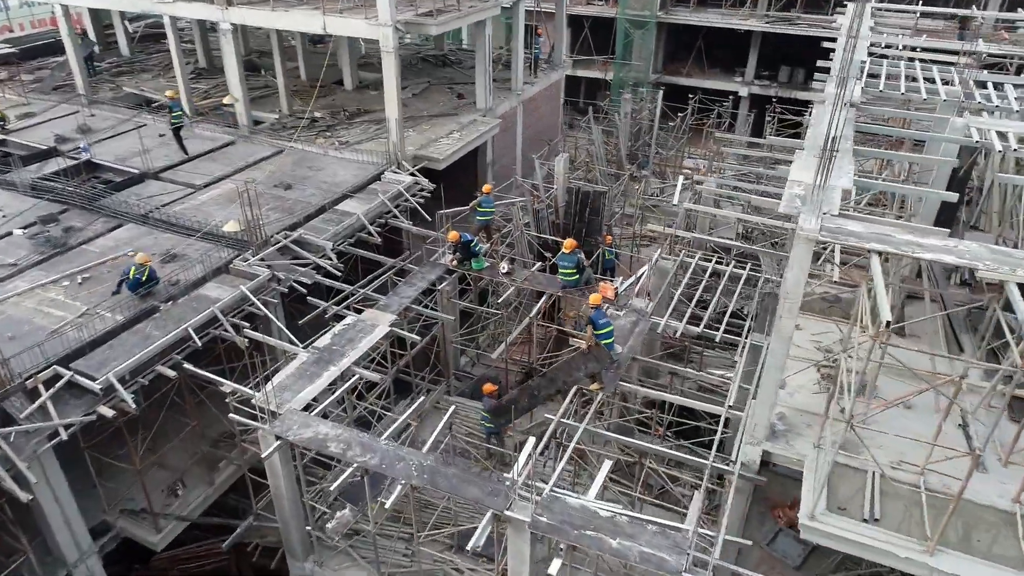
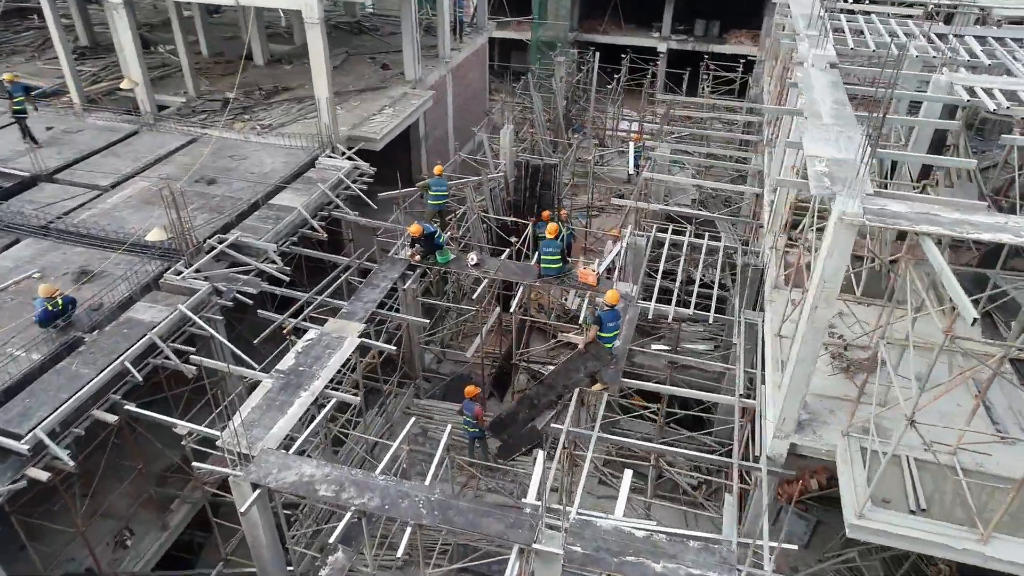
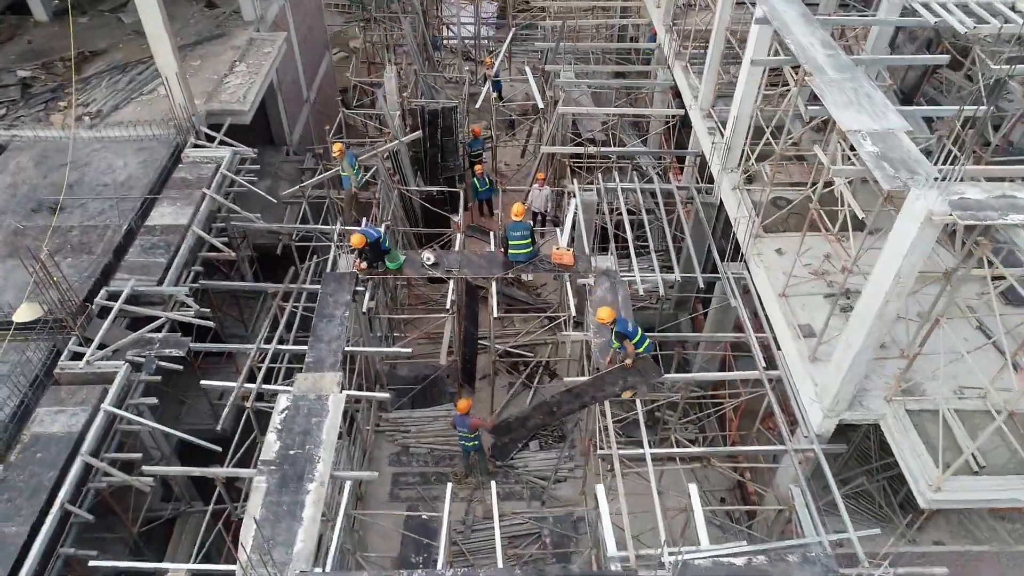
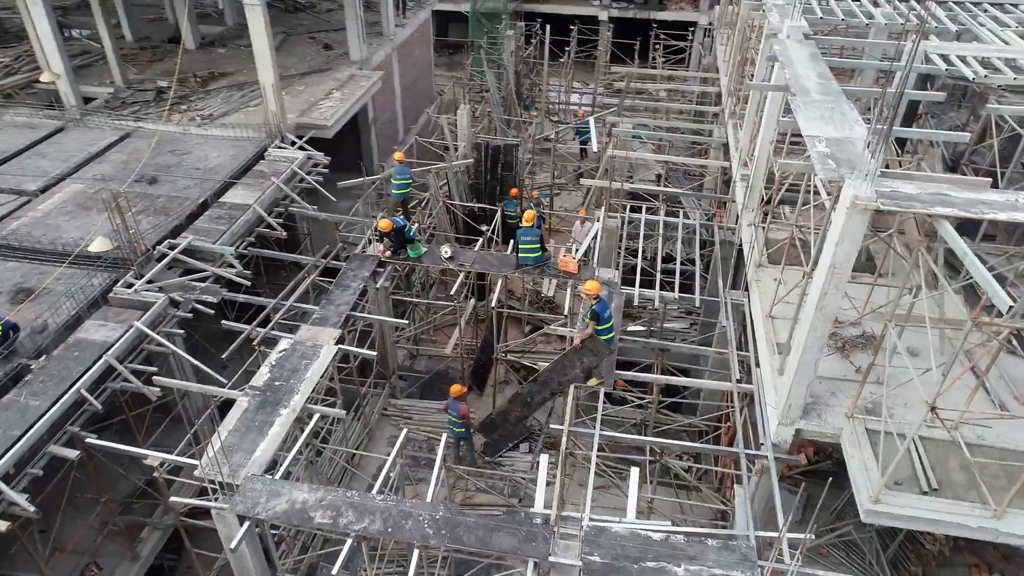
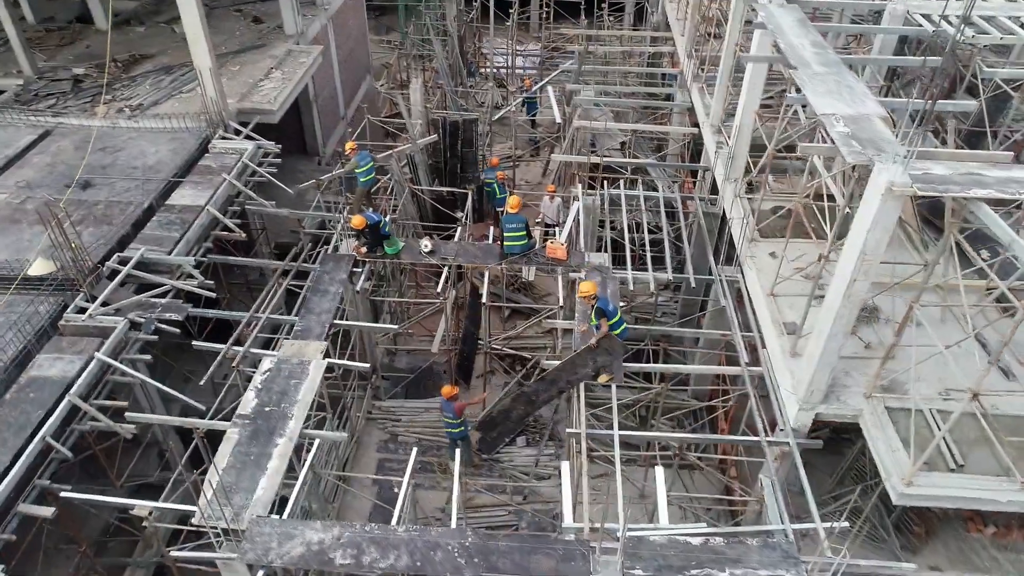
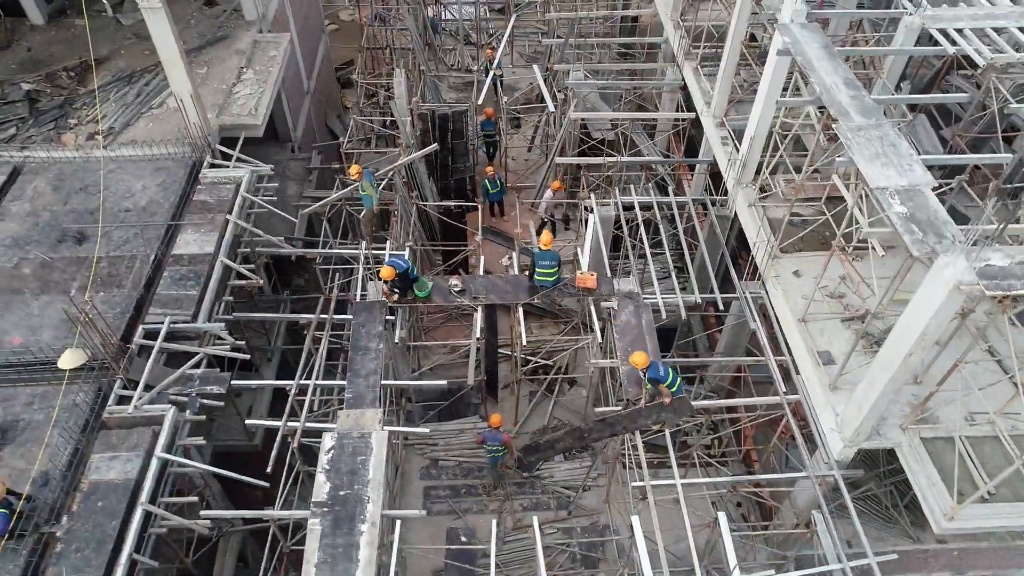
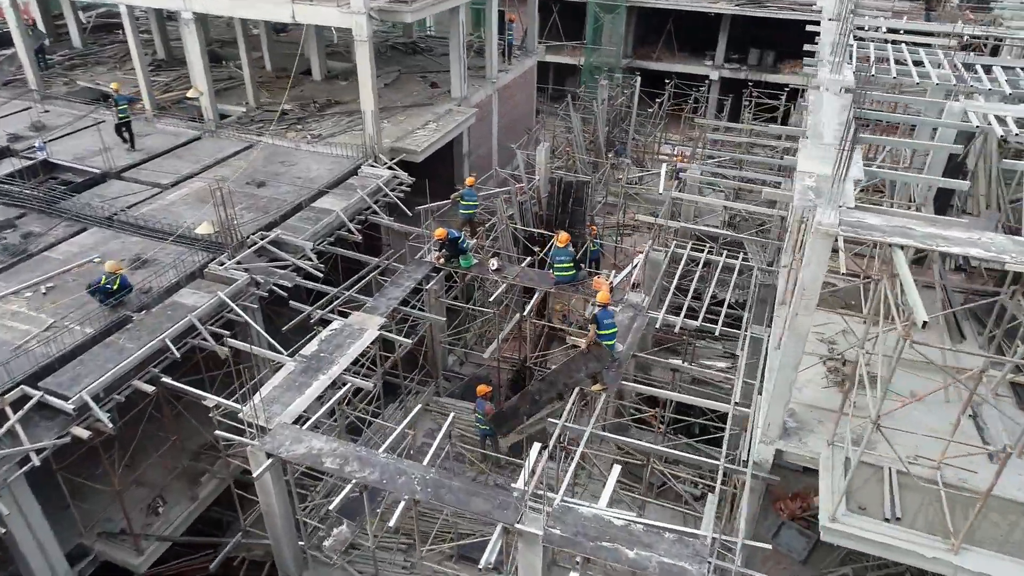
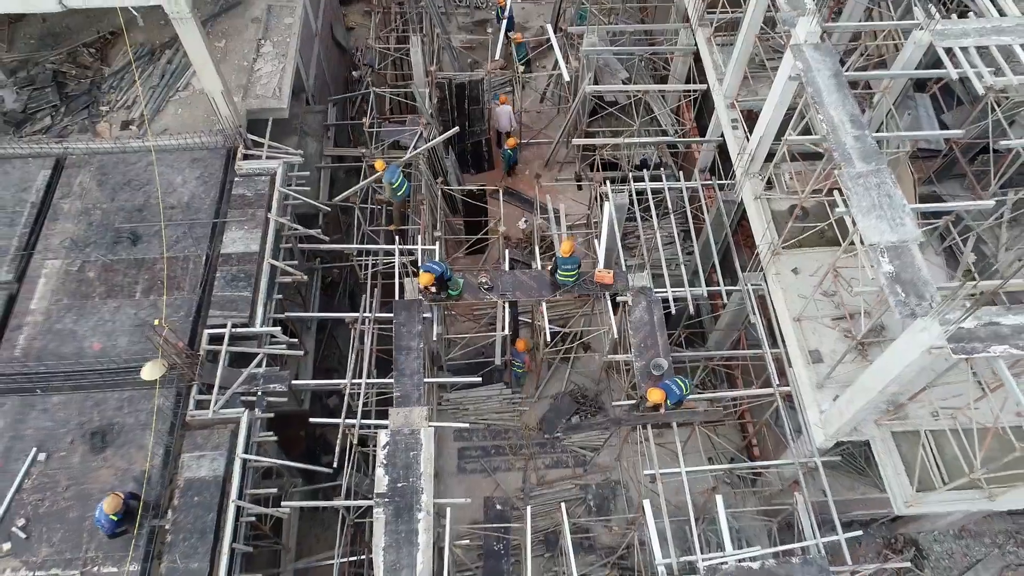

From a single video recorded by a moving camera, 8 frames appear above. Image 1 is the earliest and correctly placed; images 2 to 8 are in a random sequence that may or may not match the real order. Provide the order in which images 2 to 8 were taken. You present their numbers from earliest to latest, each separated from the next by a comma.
7, 2, 4, 5, 3, 6, 8
